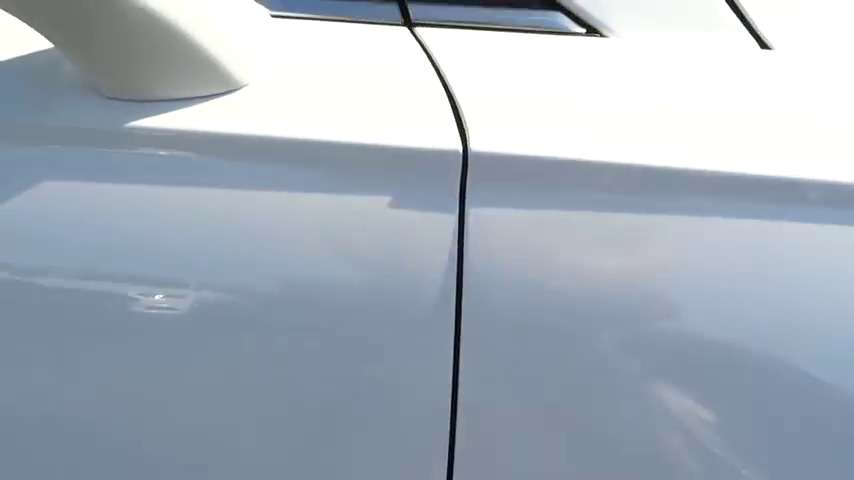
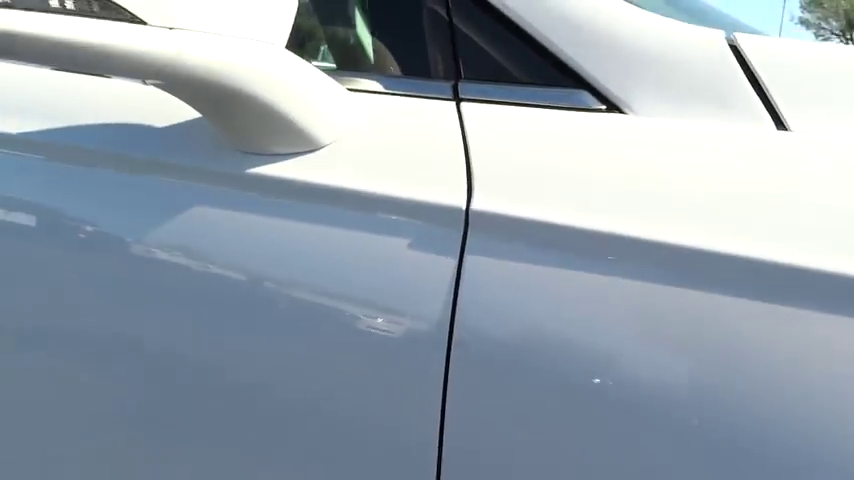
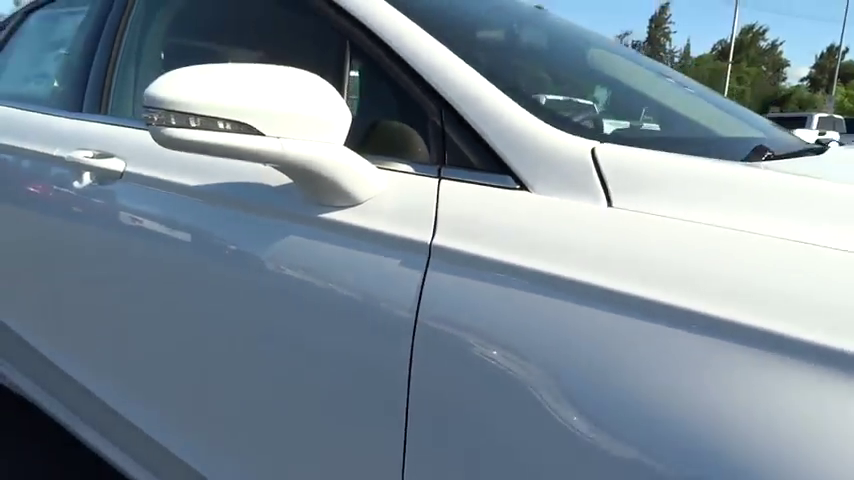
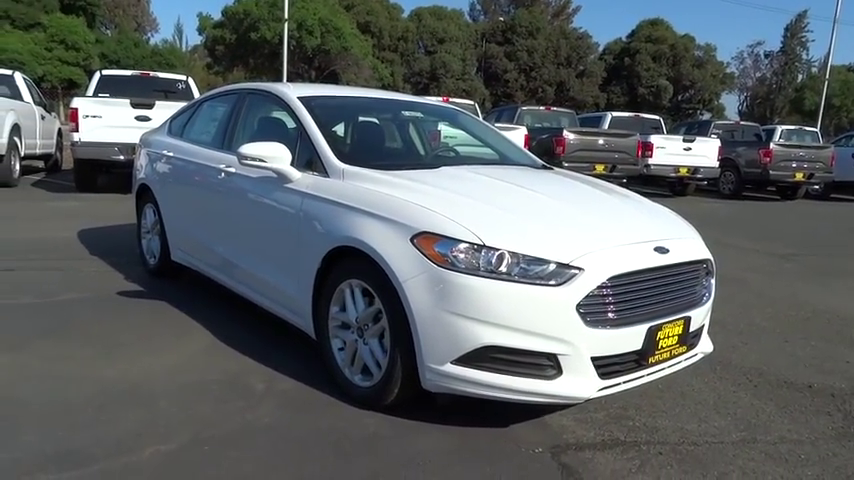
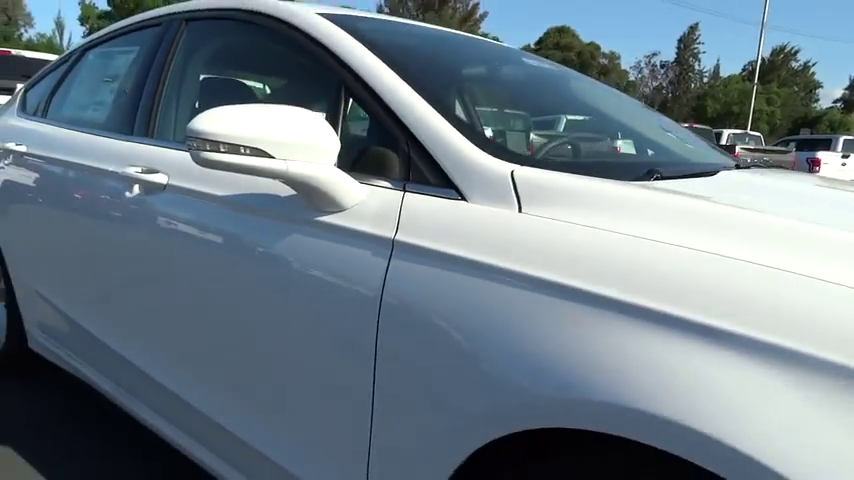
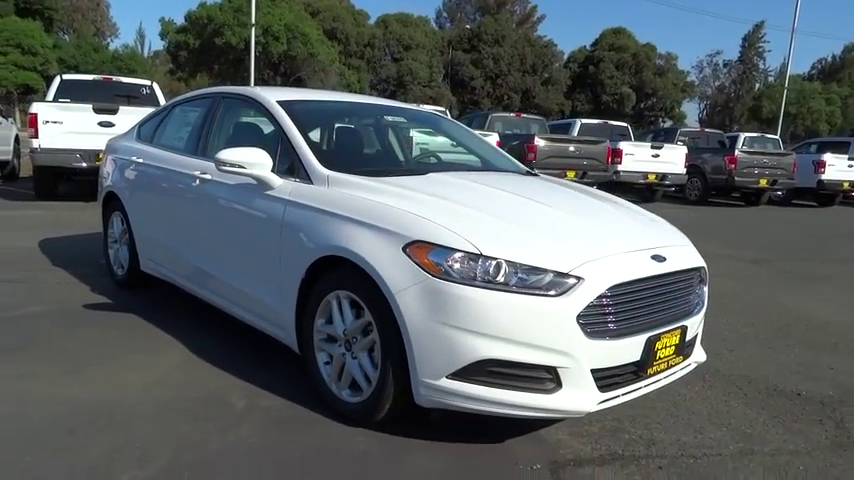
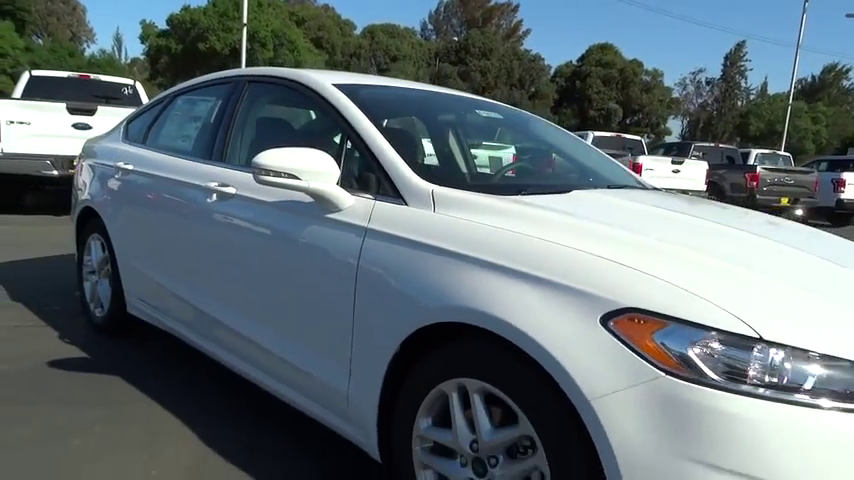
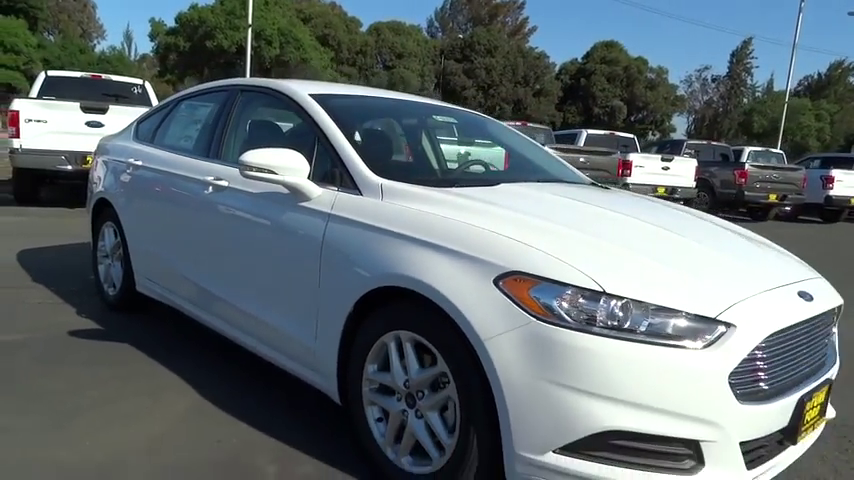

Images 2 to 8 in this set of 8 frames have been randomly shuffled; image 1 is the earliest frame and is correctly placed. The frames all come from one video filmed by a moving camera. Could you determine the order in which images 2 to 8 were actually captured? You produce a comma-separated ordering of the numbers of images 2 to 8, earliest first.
2, 3, 5, 7, 8, 6, 4
